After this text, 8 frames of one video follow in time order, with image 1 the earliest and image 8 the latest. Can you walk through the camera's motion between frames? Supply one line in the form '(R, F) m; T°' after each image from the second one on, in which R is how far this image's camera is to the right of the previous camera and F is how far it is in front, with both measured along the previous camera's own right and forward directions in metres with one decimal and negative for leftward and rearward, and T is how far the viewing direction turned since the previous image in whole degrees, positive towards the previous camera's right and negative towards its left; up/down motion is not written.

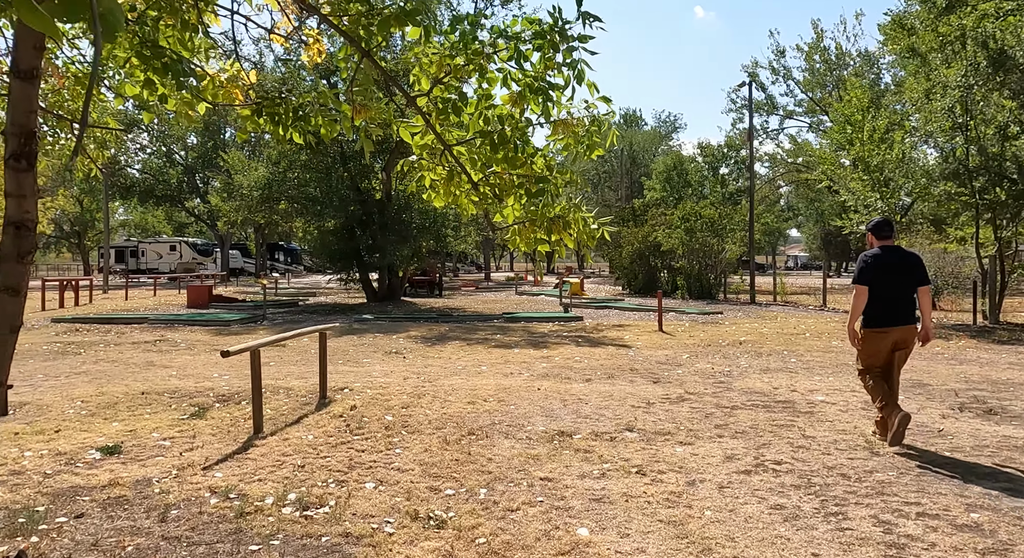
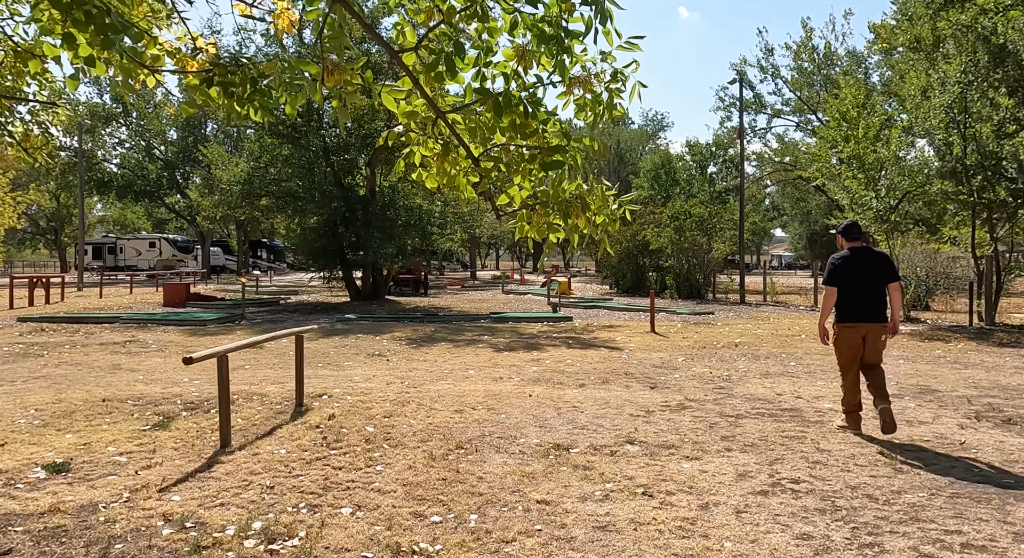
(-0.1, +0.5) m; +1°
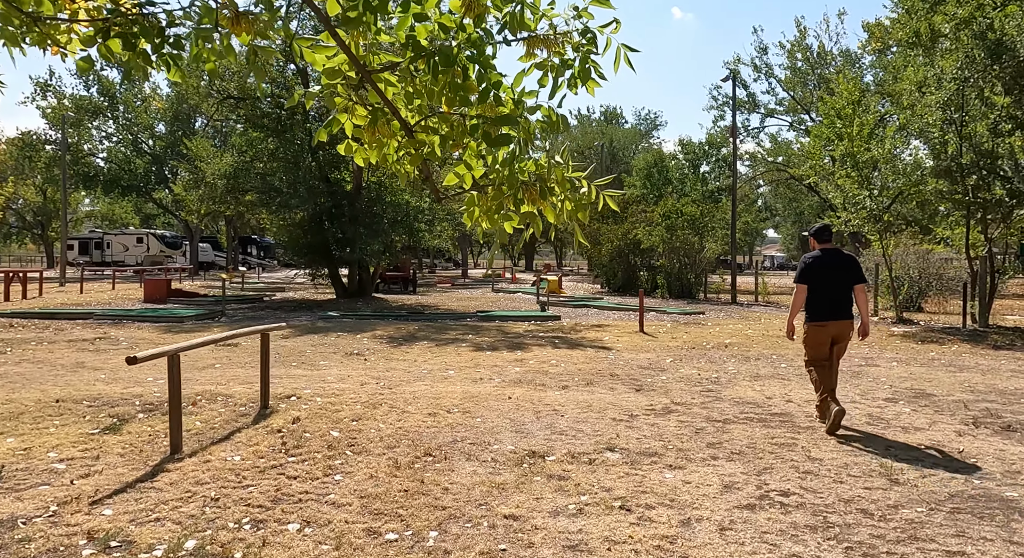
(+0.1, +0.4) m; 0°
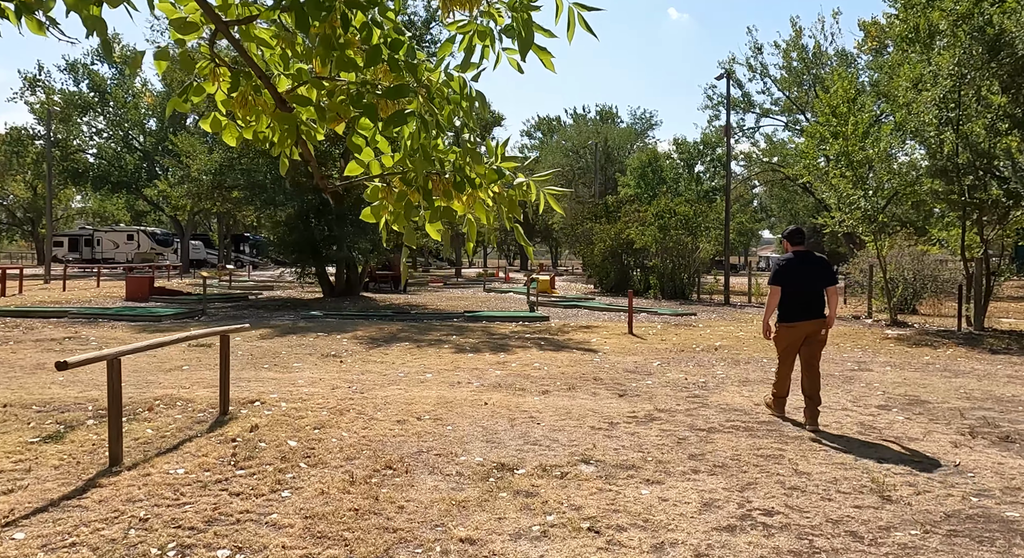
(+0.2, +0.4) m; 0°
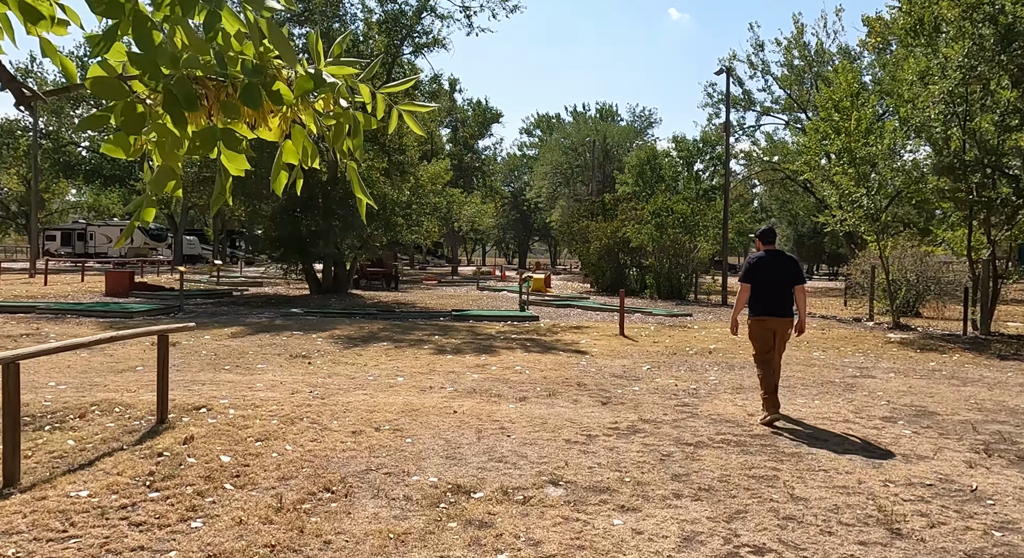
(+0.2, +0.6) m; 0°
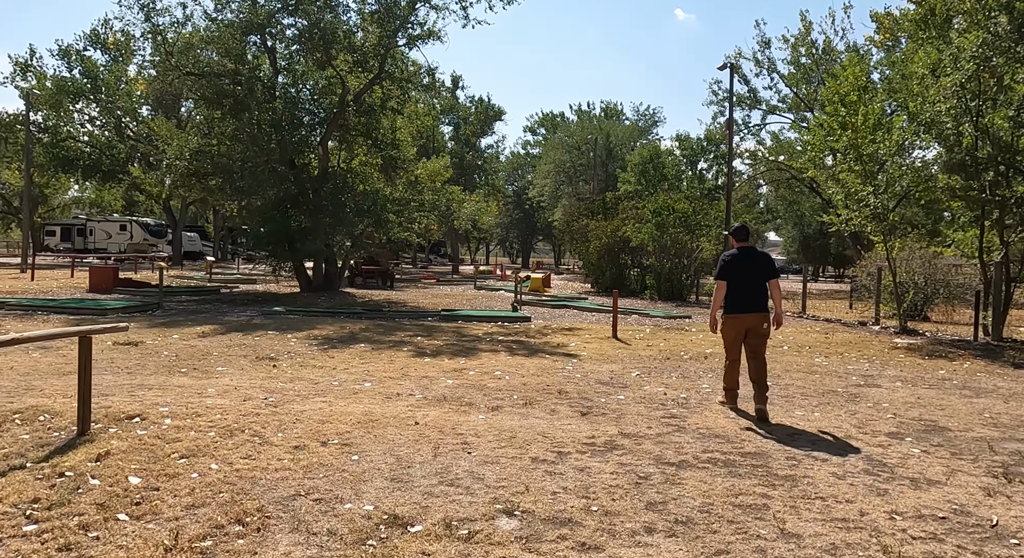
(+0.3, +0.7) m; 0°
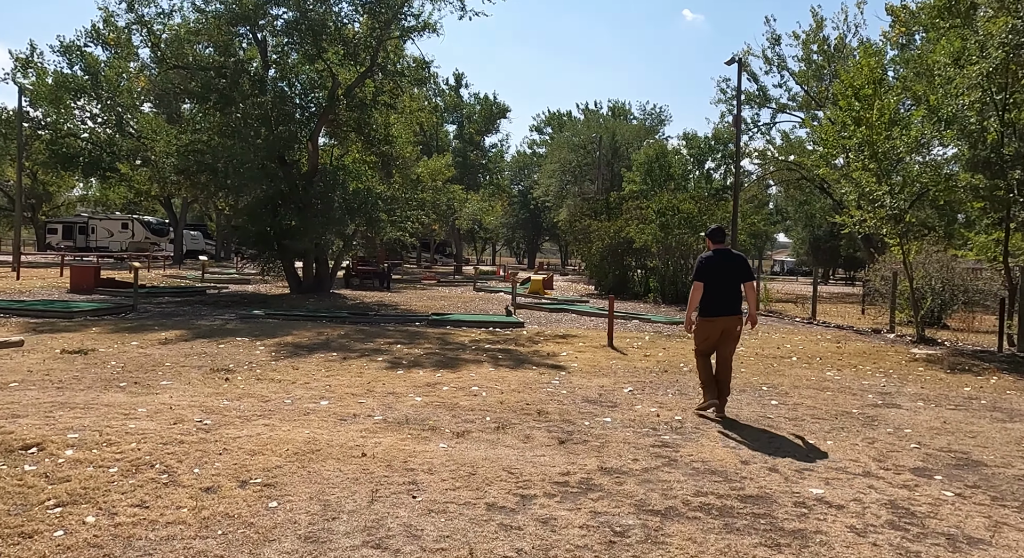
(+0.3, +0.9) m; -1°
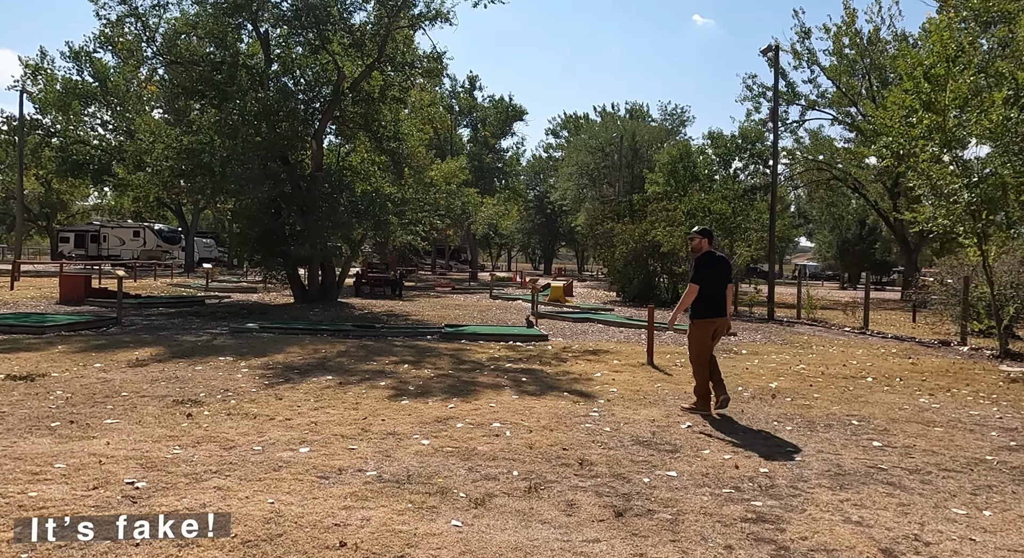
(-0.1, +1.7) m; -1°
